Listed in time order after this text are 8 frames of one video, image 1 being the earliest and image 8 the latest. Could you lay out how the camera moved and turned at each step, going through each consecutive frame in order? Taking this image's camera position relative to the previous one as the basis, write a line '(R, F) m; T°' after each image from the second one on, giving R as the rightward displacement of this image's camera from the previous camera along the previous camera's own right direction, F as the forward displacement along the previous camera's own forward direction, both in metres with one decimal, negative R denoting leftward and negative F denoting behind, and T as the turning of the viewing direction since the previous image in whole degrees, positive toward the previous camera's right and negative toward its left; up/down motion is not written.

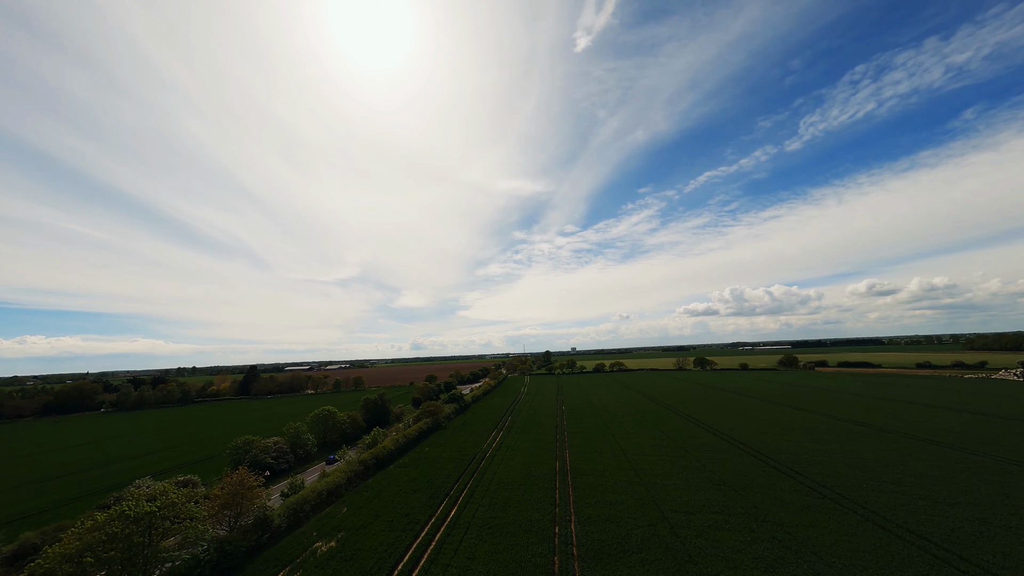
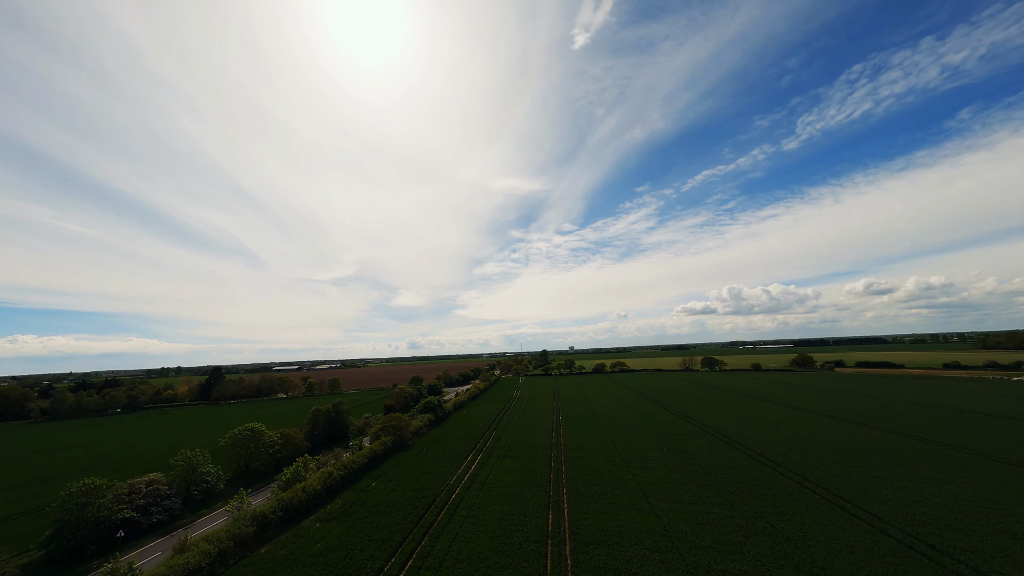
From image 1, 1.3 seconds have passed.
(+1.7, +10.8) m; 0°
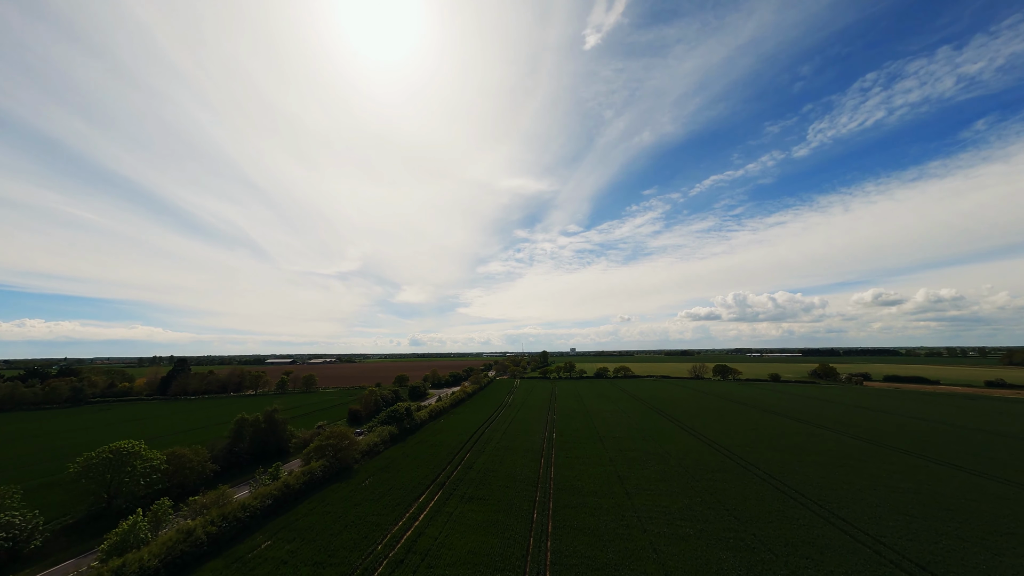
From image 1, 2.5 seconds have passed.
(+2.0, +10.2) m; -1°
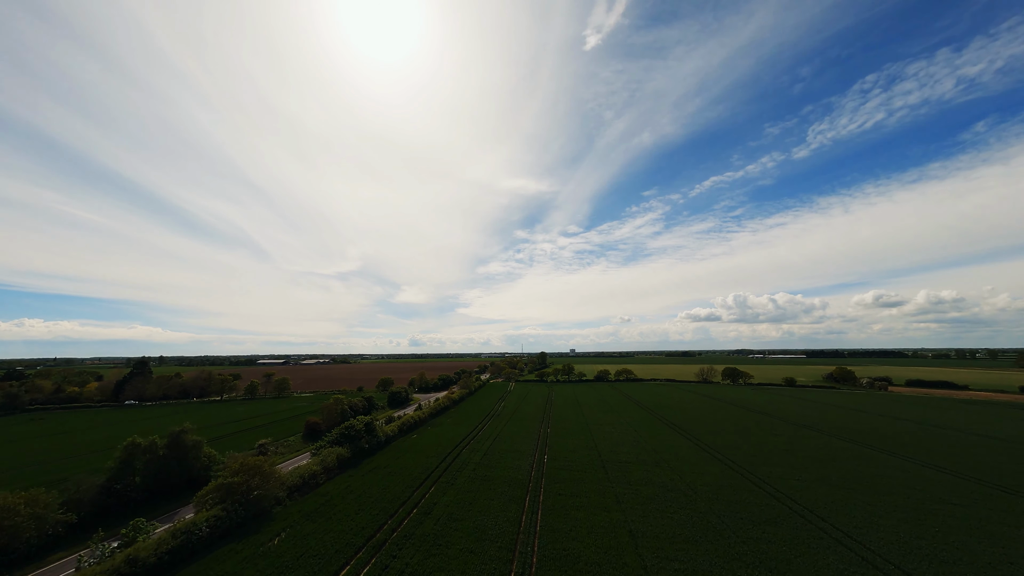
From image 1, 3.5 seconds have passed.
(+1.8, +8.5) m; 0°
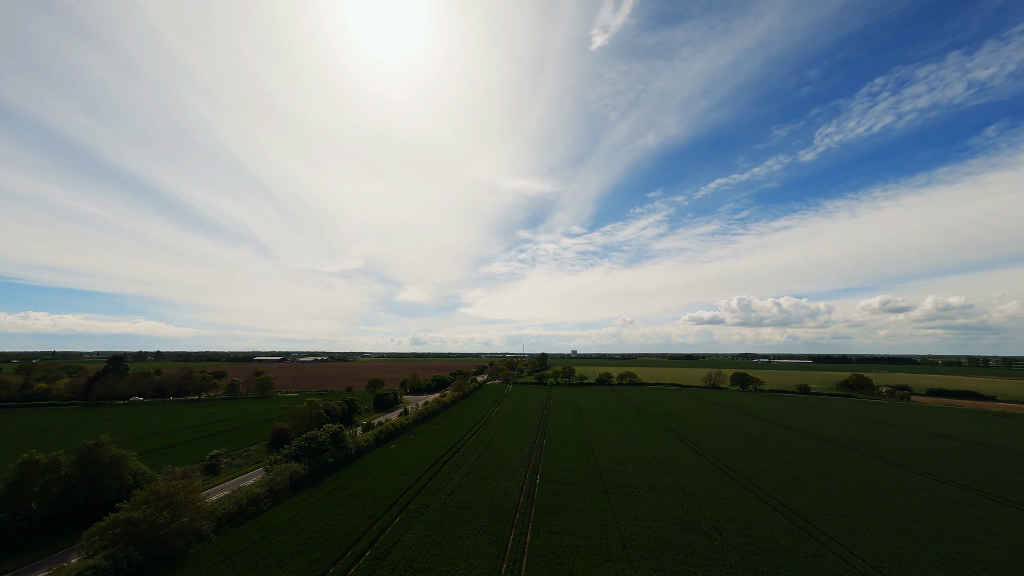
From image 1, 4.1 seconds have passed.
(+1.2, +5.3) m; 0°
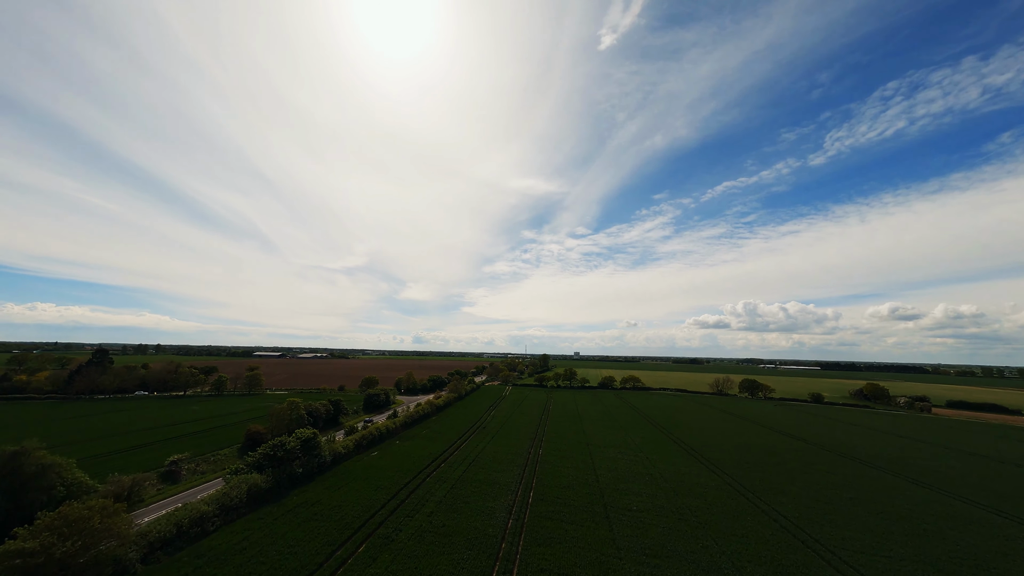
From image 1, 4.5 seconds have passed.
(+1.0, +3.7) m; -1°
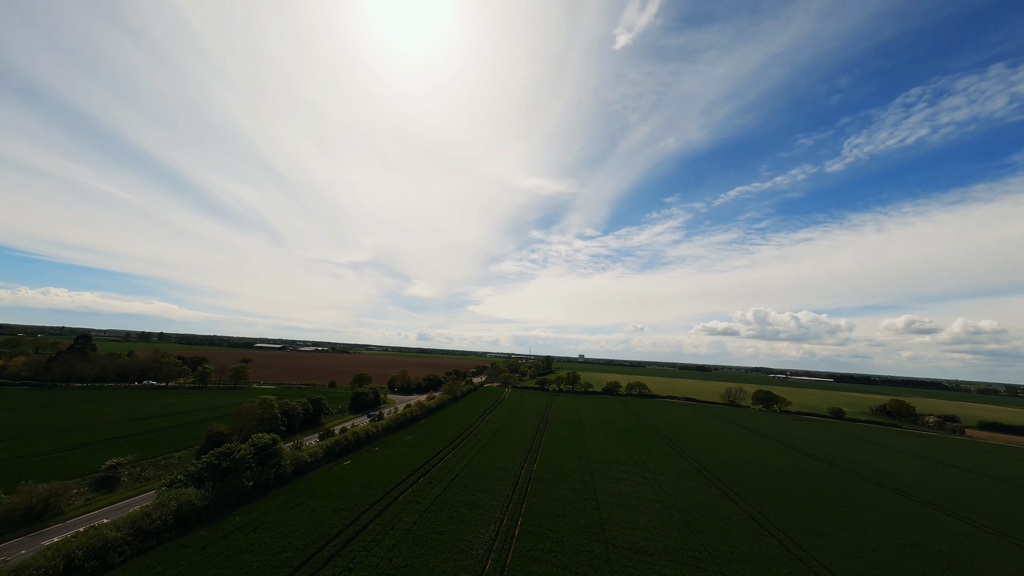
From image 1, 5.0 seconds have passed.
(+1.3, +4.8) m; -1°
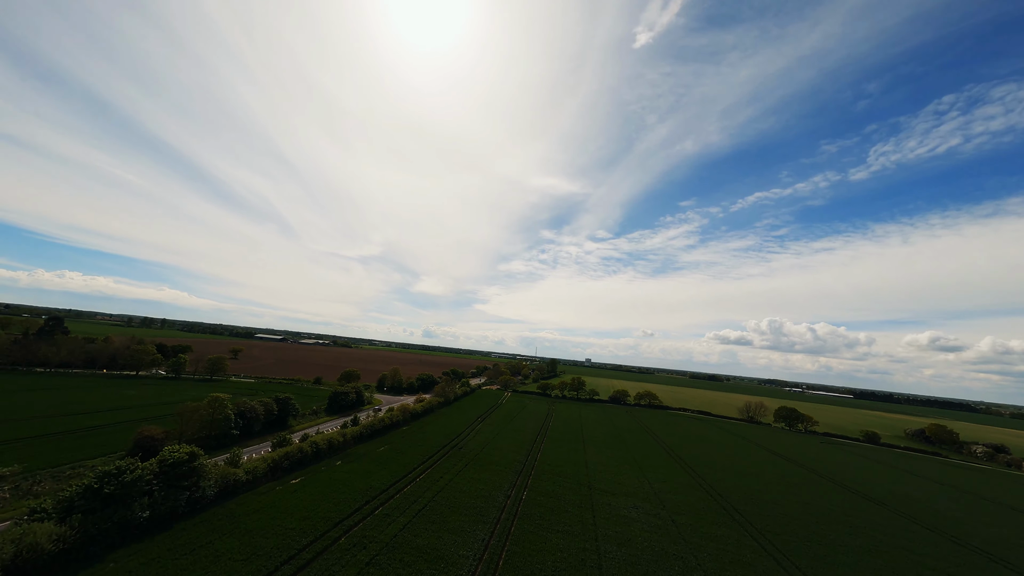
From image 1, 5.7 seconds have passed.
(+1.9, +6.8) m; -2°
